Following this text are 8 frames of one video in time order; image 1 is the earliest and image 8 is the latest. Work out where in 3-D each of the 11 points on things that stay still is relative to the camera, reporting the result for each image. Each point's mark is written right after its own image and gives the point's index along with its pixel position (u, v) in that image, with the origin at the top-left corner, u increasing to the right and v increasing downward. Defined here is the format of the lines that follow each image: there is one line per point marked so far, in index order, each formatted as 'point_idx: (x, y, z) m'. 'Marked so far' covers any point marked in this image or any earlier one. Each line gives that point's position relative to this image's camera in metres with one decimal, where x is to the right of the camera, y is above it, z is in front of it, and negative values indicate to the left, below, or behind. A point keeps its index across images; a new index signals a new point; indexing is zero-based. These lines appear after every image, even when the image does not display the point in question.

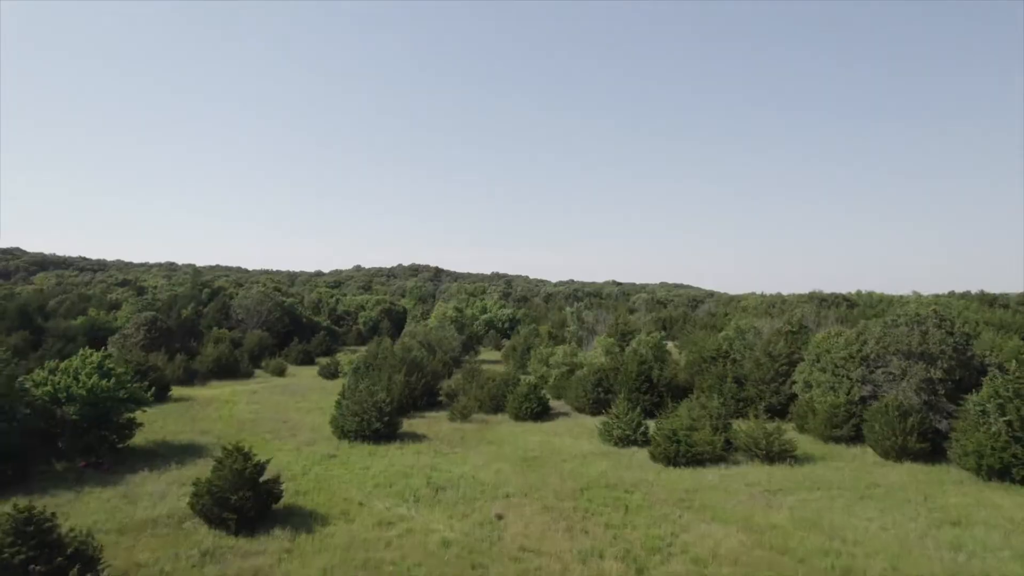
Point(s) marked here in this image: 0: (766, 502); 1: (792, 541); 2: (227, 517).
0: (+6.8, -5.7, +17.6) m
1: (+6.3, -5.6, +14.8) m
2: (-6.5, -5.2, +15.2) m
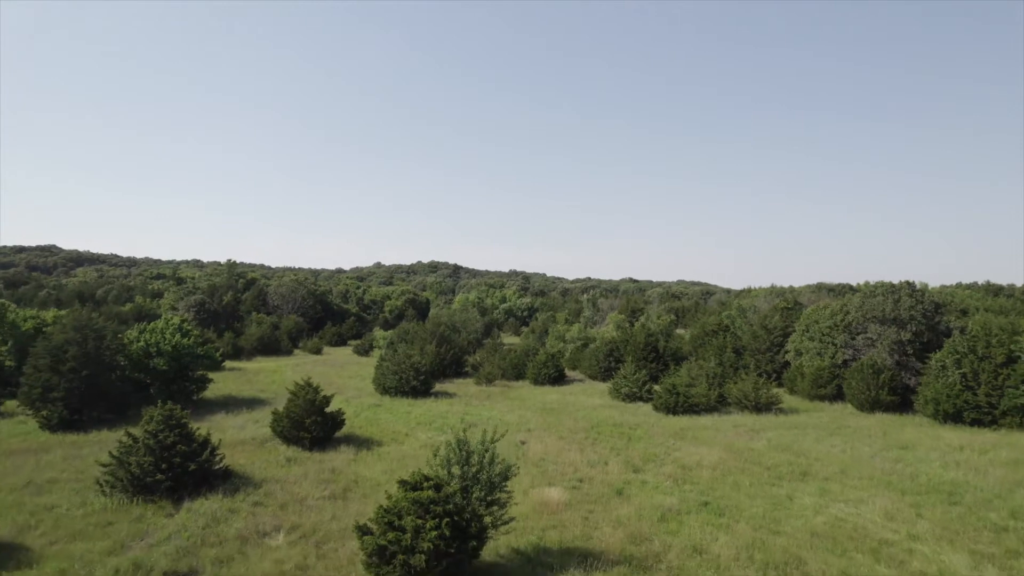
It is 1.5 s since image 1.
0: (+7.4, -4.6, +20.9) m
1: (+6.9, -4.6, +18.1) m
2: (-5.9, -4.1, +18.7) m
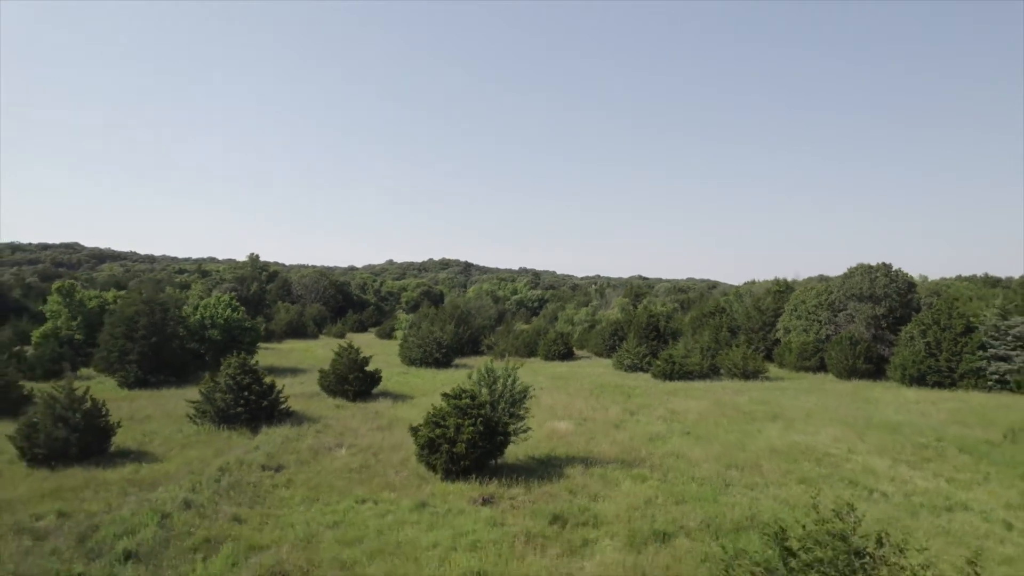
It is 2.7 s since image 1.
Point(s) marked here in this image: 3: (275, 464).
0: (+7.9, -3.8, +23.8) m
1: (+7.3, -3.8, +21.0) m
2: (-5.4, -3.3, +21.8) m
3: (-4.9, -3.6, +13.8) m
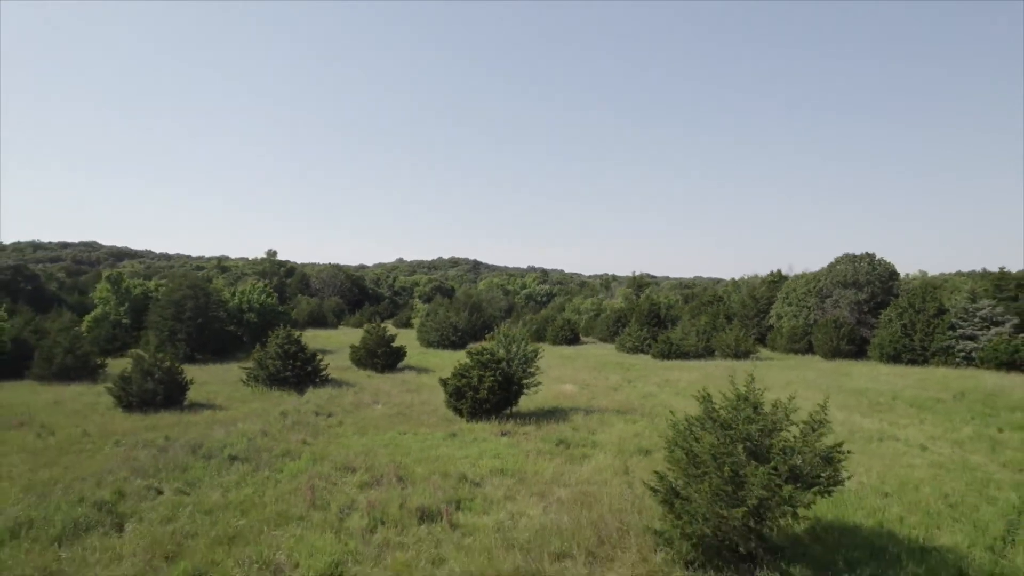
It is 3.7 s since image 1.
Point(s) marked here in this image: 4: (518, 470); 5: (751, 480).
0: (+8.4, -3.2, +26.2) m
1: (+7.7, -3.2, +23.4) m
2: (-5.0, -2.7, +24.5) m
3: (-4.6, -3.0, +16.4) m
4: (+0.1, -2.9, +10.7) m
5: (+2.3, -1.8, +6.6) m
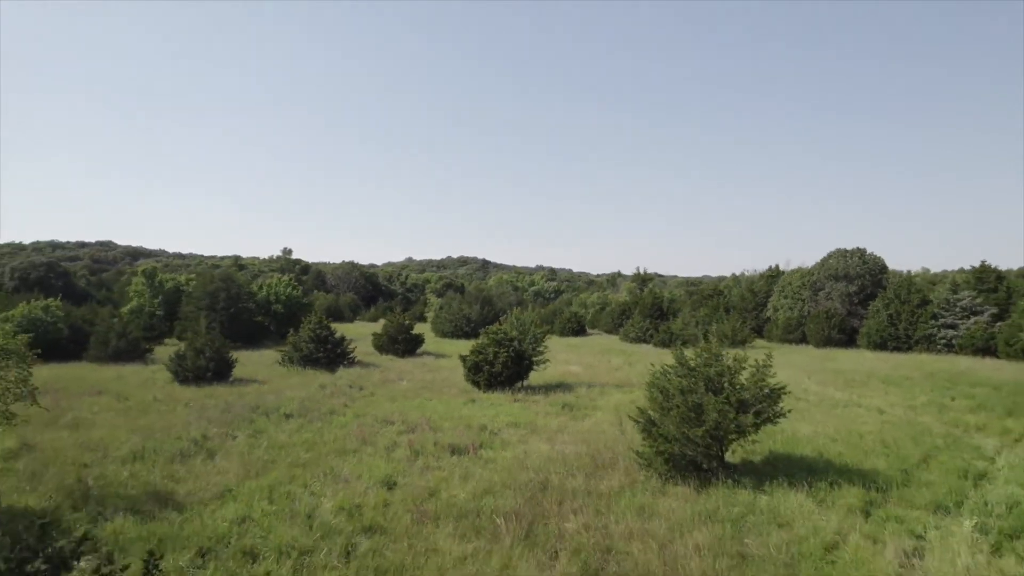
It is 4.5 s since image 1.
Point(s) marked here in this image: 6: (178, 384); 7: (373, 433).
0: (+8.8, -2.9, +28.1) m
1: (+8.1, -2.8, +25.3) m
2: (-4.6, -2.4, +26.5) m
3: (-4.3, -2.7, +18.4) m
4: (+0.3, -2.6, +12.7) m
5: (+2.5, -1.5, +8.5) m
6: (-9.0, -2.6, +18.0) m
7: (-2.4, -2.5, +11.5) m
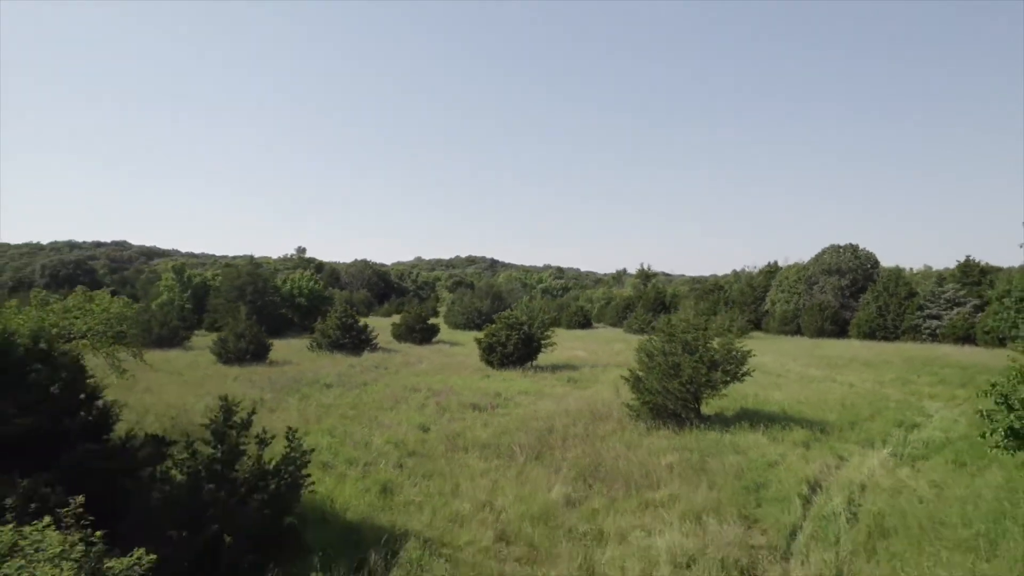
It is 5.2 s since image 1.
0: (+9.2, -2.6, +29.9) m
1: (+8.5, -2.5, +27.1) m
2: (-4.2, -2.1, +28.5) m
3: (-4.0, -2.4, +20.4) m
4: (+0.6, -2.3, +14.6) m
5: (+2.7, -1.2, +10.4) m
6: (-8.7, -2.3, +20.0) m
7: (-2.2, -2.2, +13.4) m
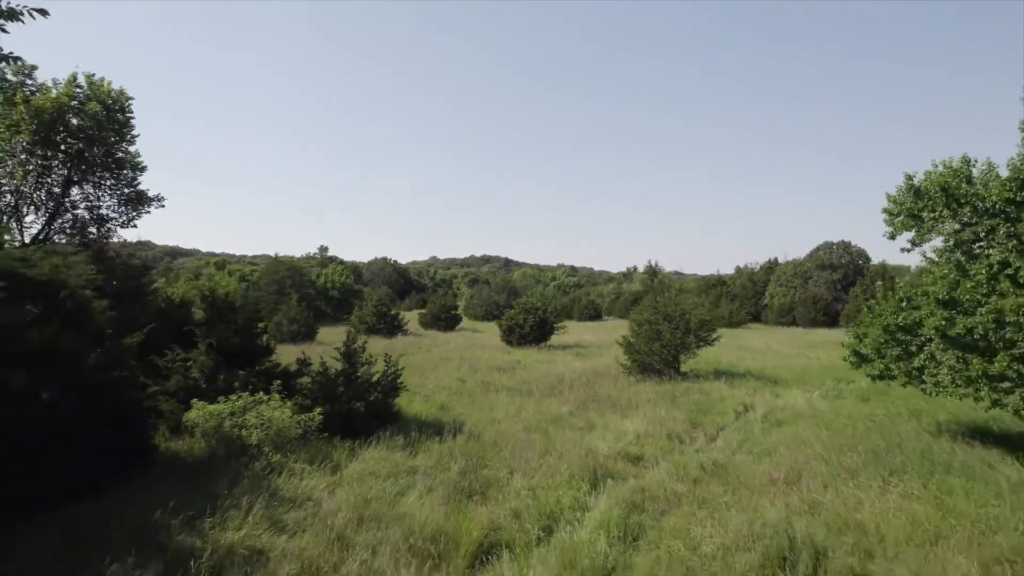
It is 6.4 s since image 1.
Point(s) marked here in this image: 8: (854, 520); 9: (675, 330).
0: (+10.0, -2.2, +32.6) m
1: (+9.2, -2.2, +29.9) m
2: (-3.5, -1.7, +31.5) m
3: (-3.4, -2.1, +23.4) m
4: (+1.0, -1.9, +17.5) m
5: (+3.1, -0.9, +13.3) m
6: (-8.2, -2.0, +23.1) m
7: (-1.8, -1.9, +16.4) m
8: (+2.4, -1.6, +4.7) m
9: (+3.3, -0.8, +13.3) m
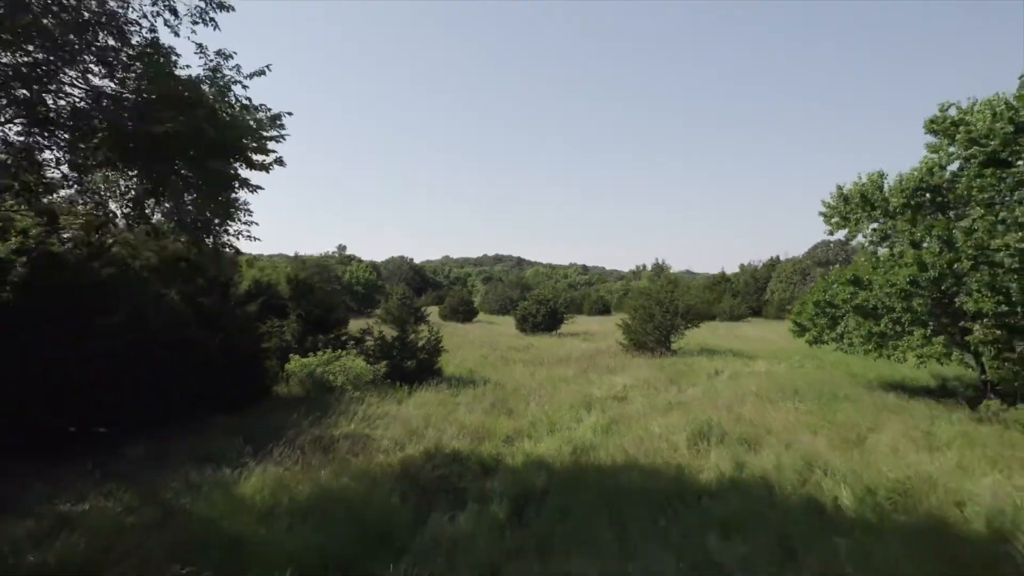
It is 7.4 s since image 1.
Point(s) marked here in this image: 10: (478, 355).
0: (+10.6, -2.0, +34.8) m
1: (+9.8, -1.9, +32.0) m
2: (-2.8, -1.5, +33.9) m
3: (-2.9, -1.8, +25.8) m
4: (+1.4, -1.7, +19.8) m
5: (+3.4, -0.6, +15.6) m
6: (-7.6, -1.7, +25.6) m
7: (-1.4, -1.6, +18.8) m
8: (+2.6, -1.4, +7.0) m
9: (+3.6, -0.6, +15.6) m
10: (-0.8, -1.6, +15.7) m
